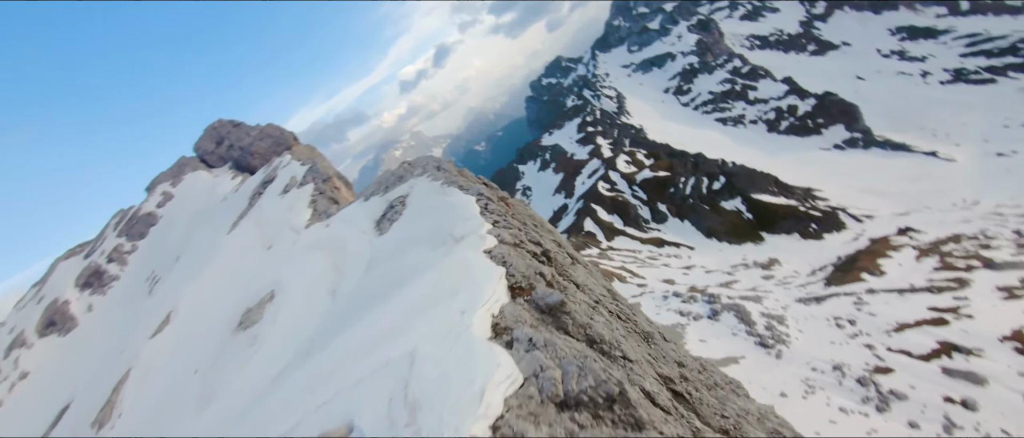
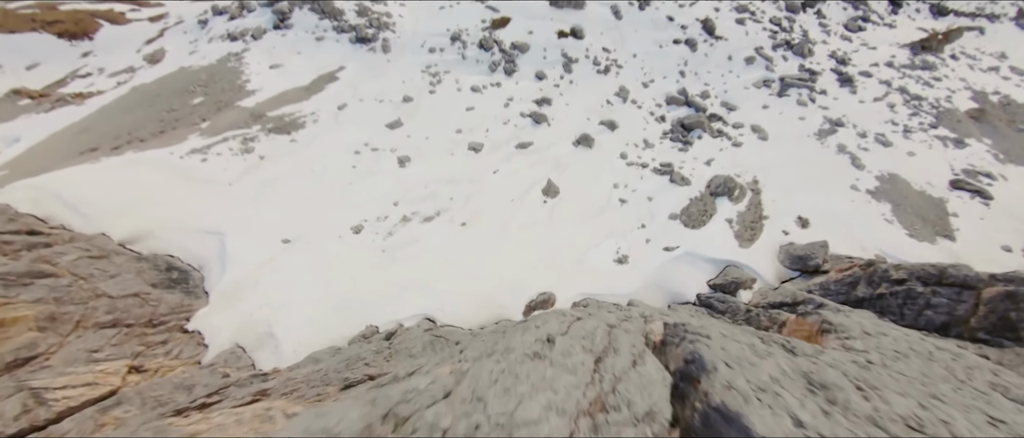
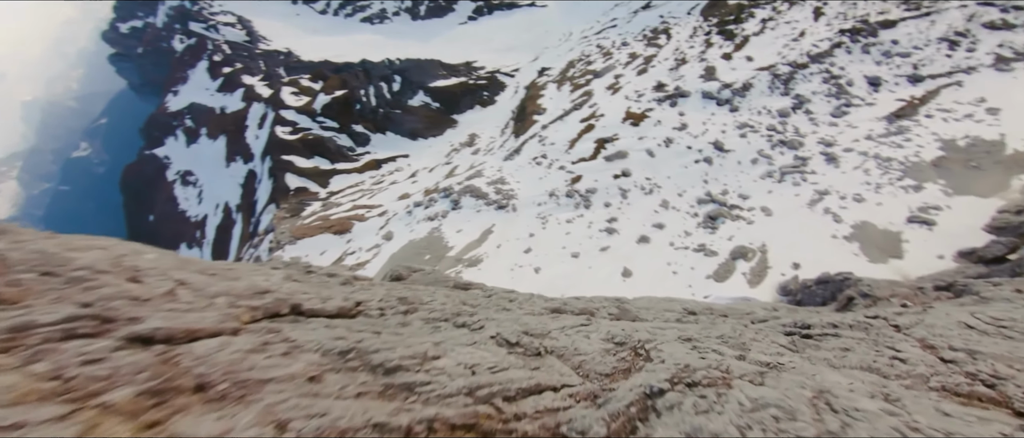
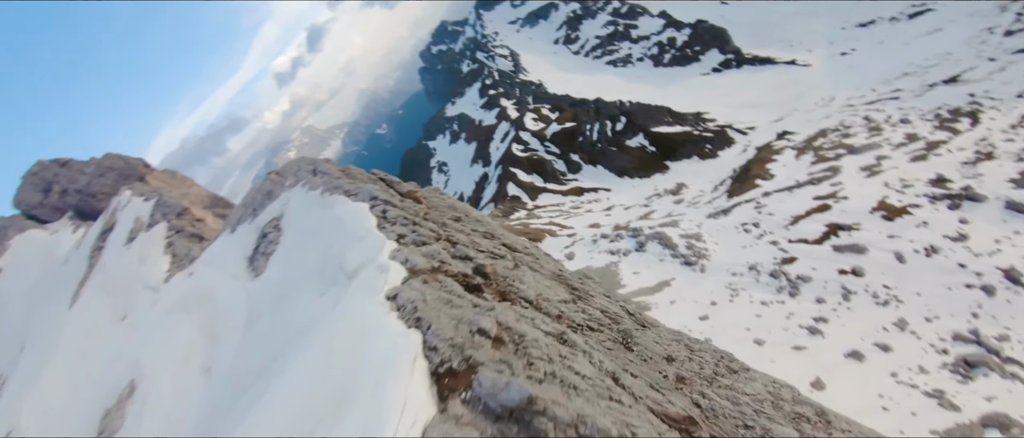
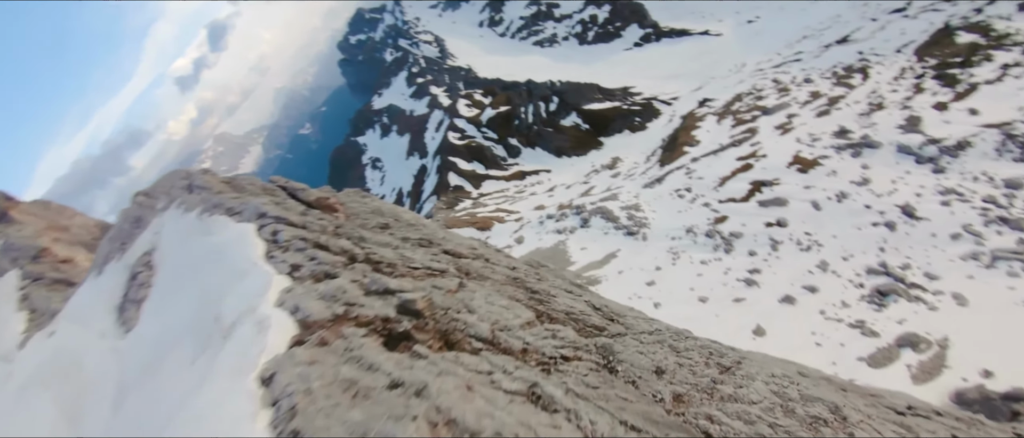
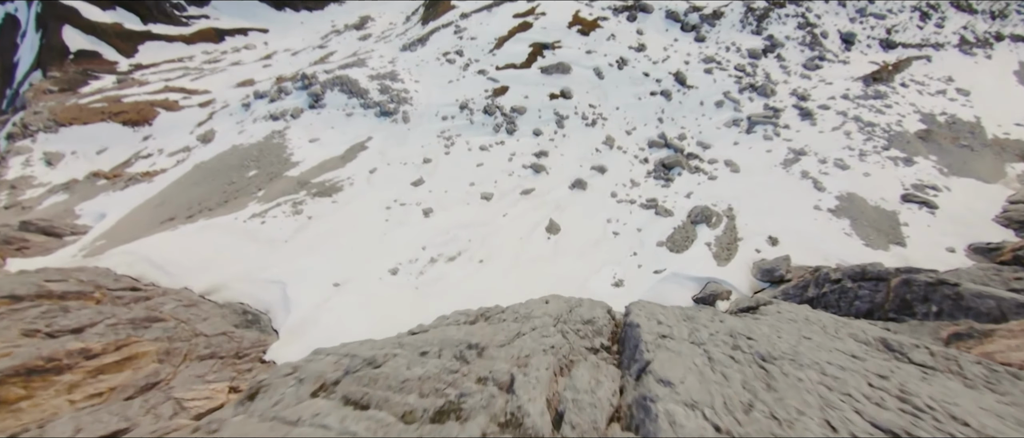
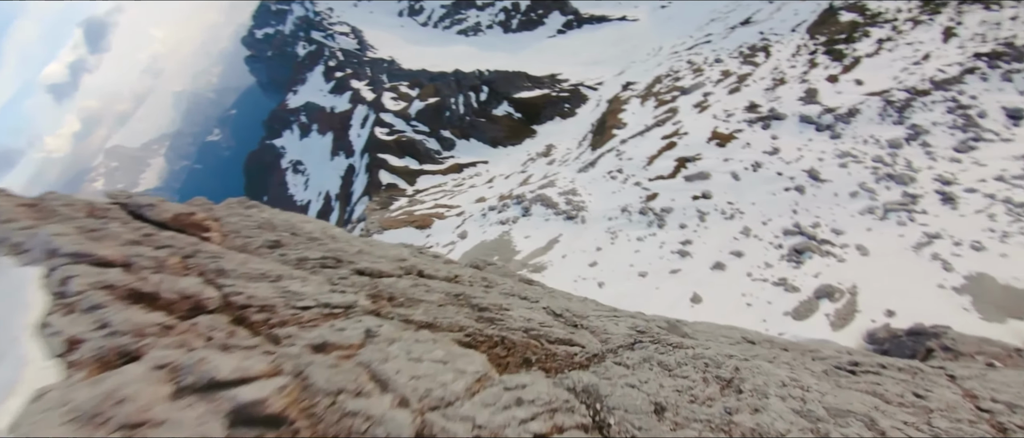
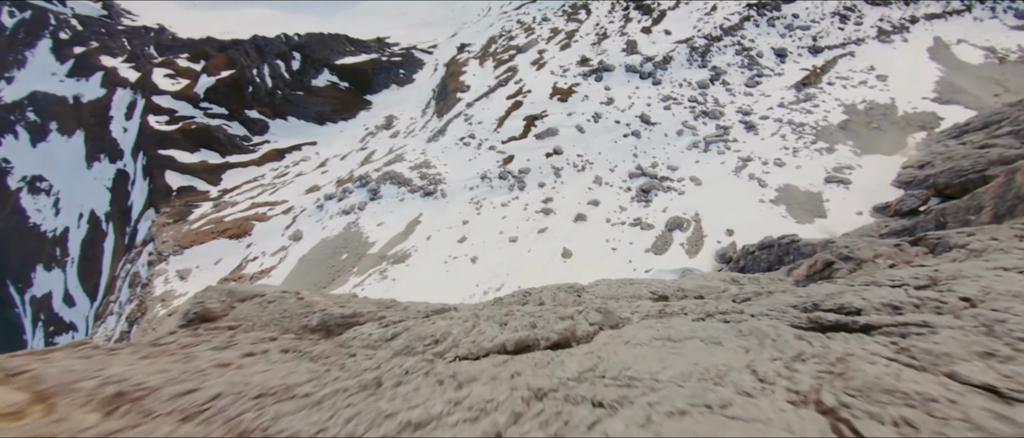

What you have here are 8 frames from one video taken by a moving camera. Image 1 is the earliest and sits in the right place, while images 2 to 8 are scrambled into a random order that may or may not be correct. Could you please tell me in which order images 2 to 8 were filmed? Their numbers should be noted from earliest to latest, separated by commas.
4, 5, 7, 3, 8, 6, 2
